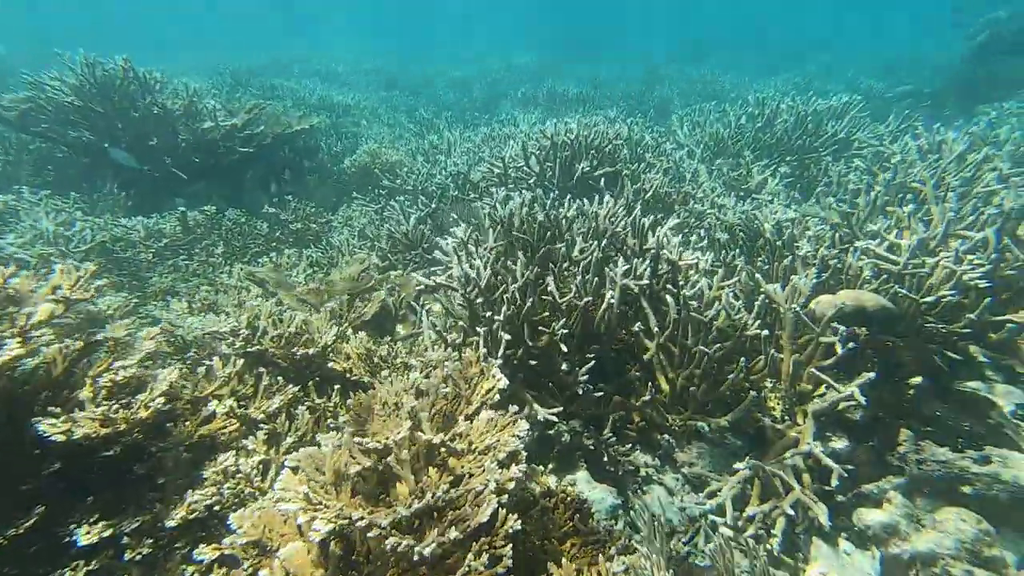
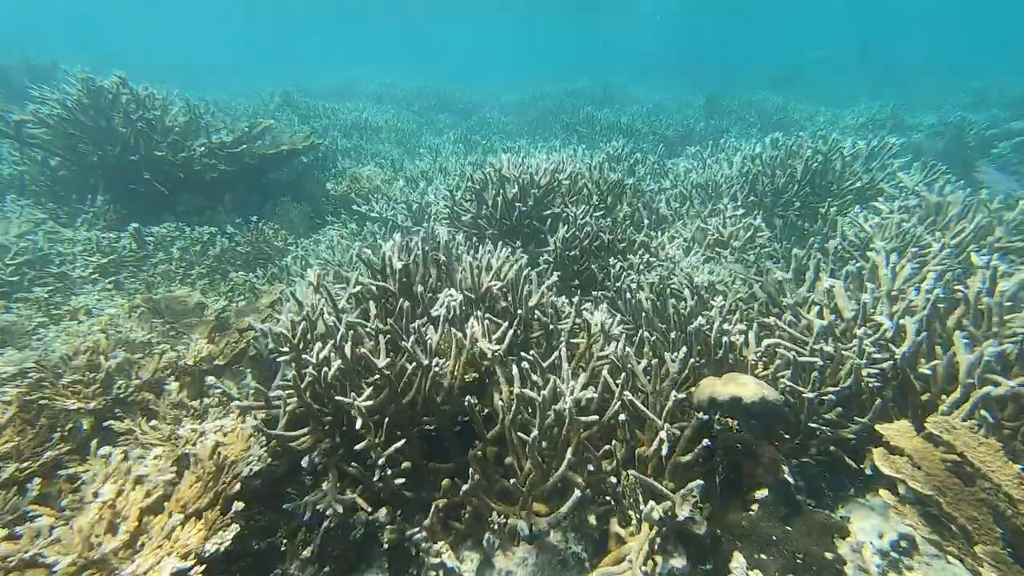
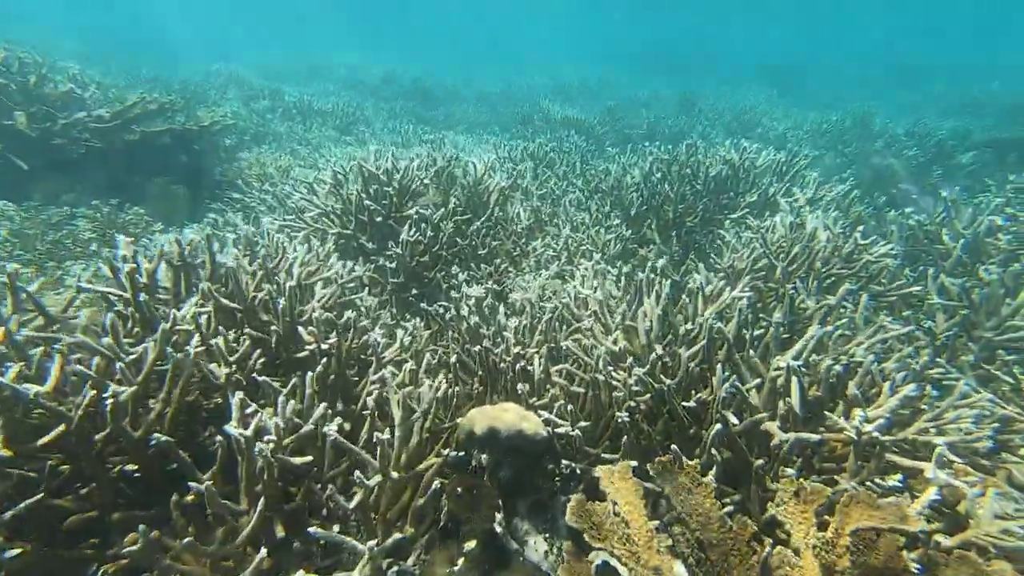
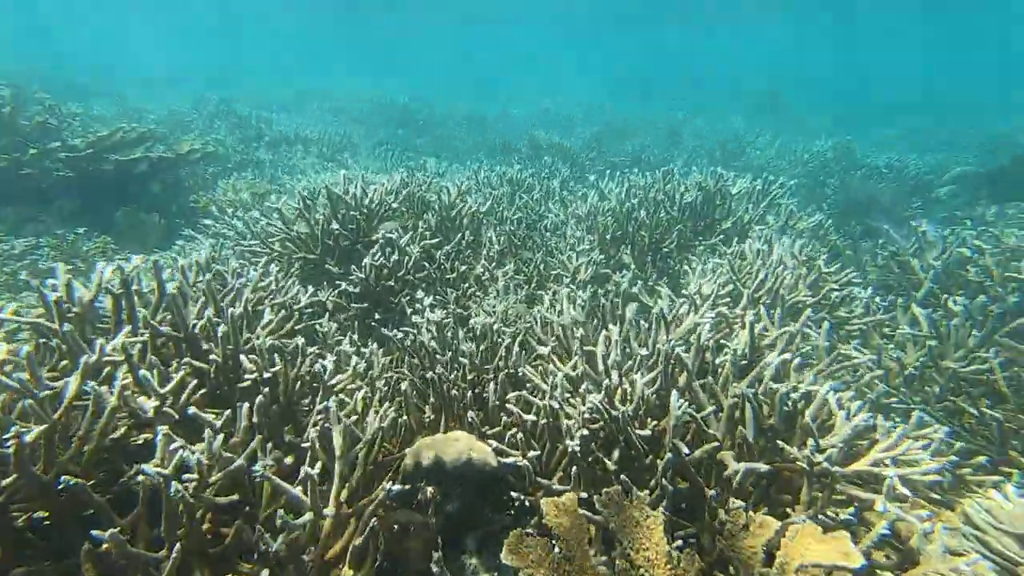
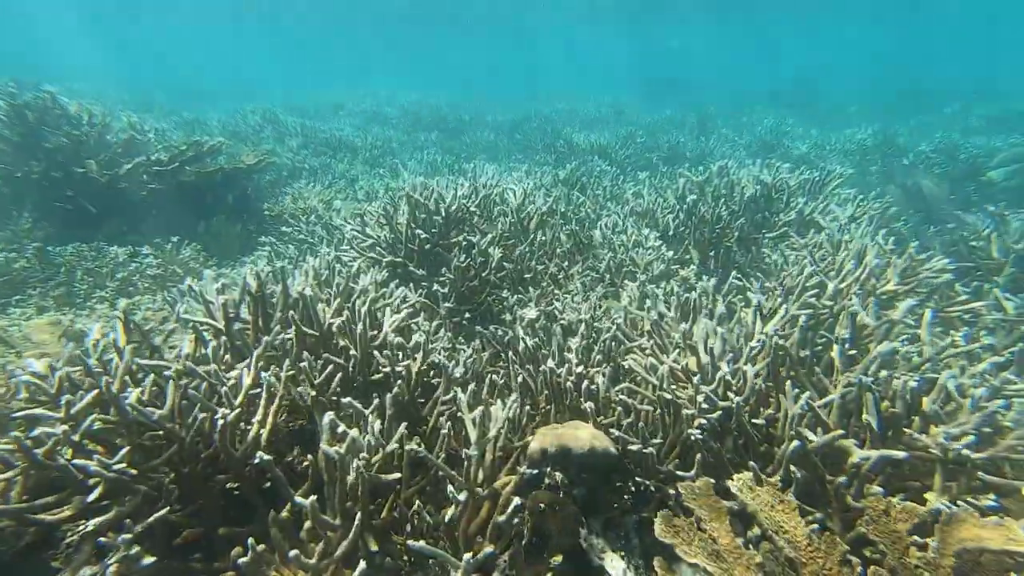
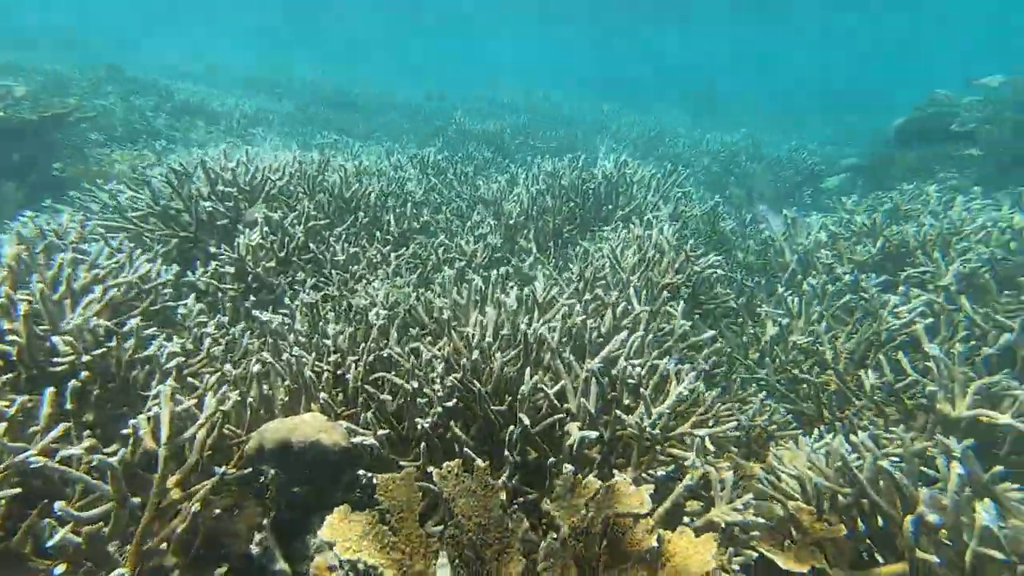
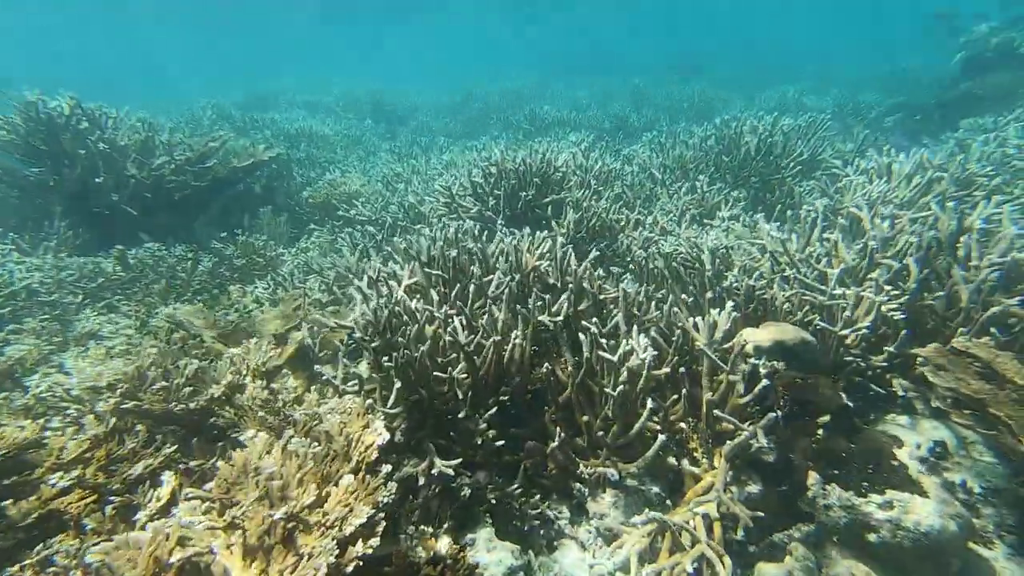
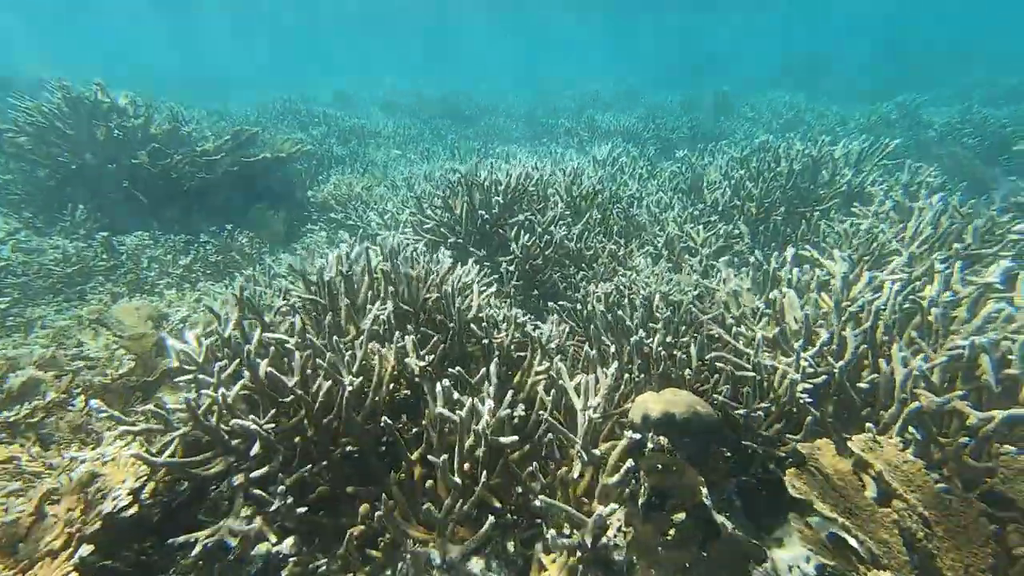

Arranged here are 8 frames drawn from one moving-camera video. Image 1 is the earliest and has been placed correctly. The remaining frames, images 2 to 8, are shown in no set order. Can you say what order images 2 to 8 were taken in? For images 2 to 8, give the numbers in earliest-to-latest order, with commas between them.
7, 2, 8, 5, 3, 4, 6
